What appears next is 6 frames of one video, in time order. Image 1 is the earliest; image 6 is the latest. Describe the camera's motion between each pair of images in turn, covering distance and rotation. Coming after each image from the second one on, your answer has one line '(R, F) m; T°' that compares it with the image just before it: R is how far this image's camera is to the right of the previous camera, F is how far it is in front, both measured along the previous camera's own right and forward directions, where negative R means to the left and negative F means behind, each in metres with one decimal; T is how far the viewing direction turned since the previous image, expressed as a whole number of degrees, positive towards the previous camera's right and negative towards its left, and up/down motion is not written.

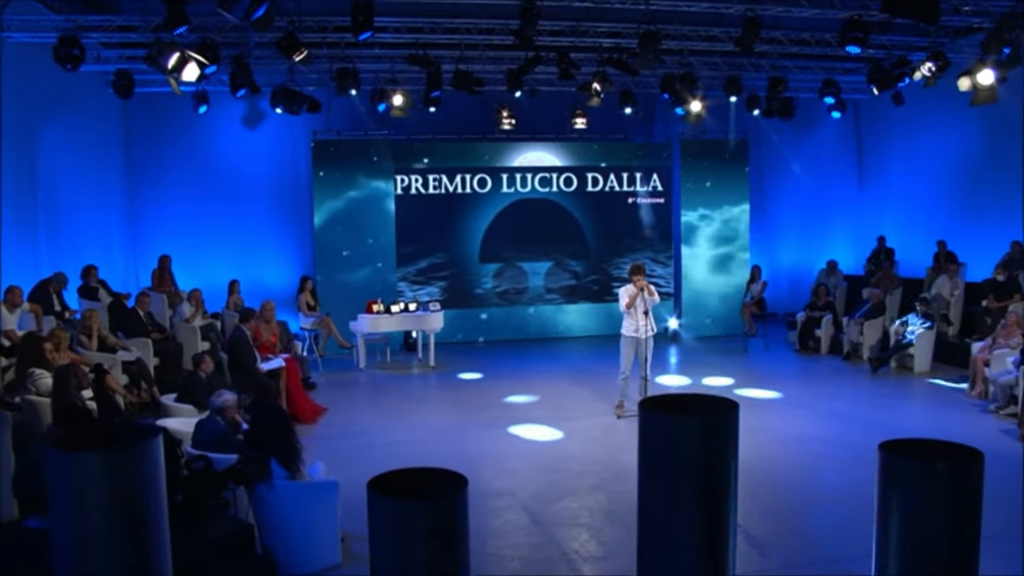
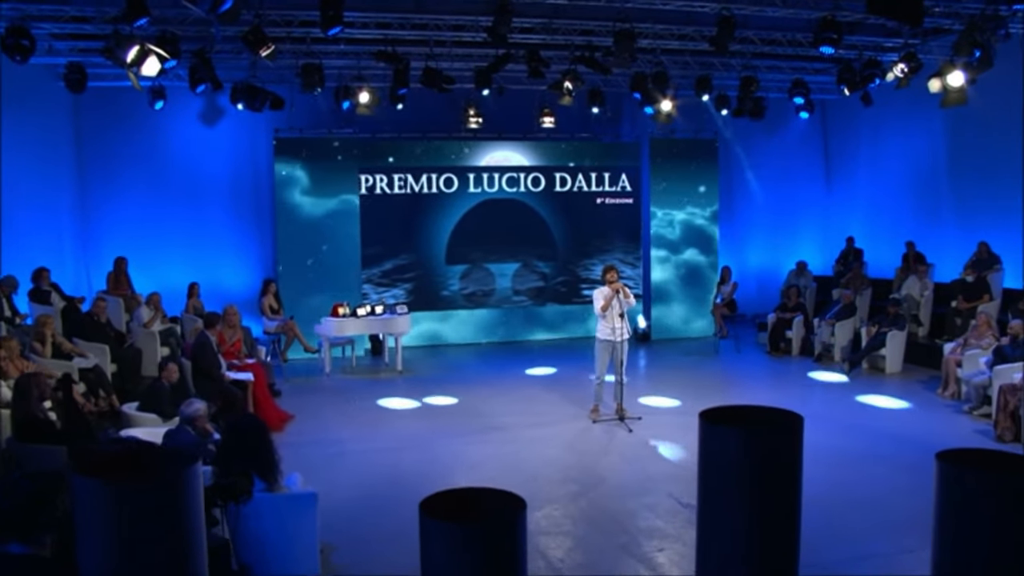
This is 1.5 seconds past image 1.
(-0.5, +0.3) m; +4°
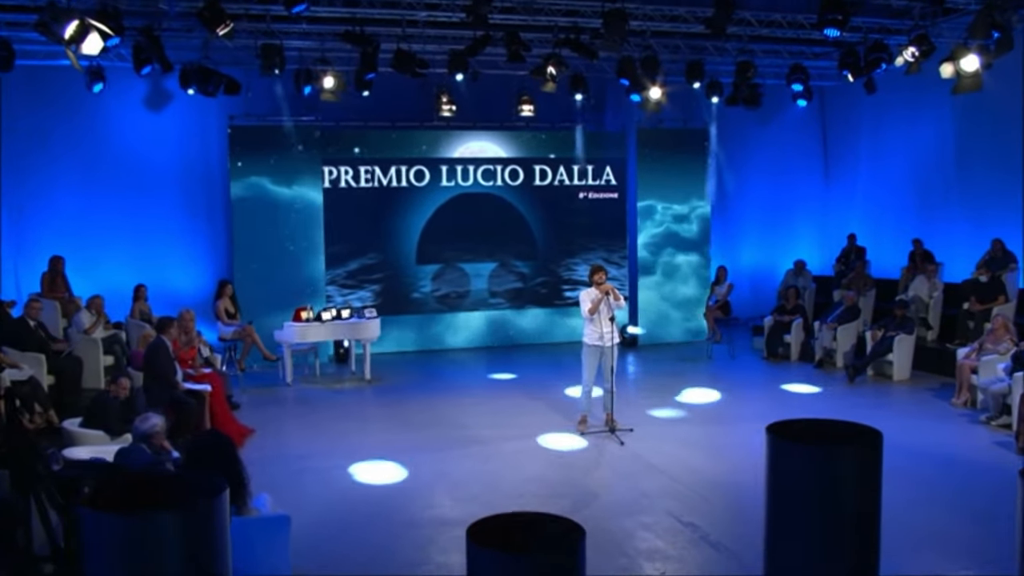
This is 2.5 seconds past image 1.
(-0.3, +1.0) m; +3°
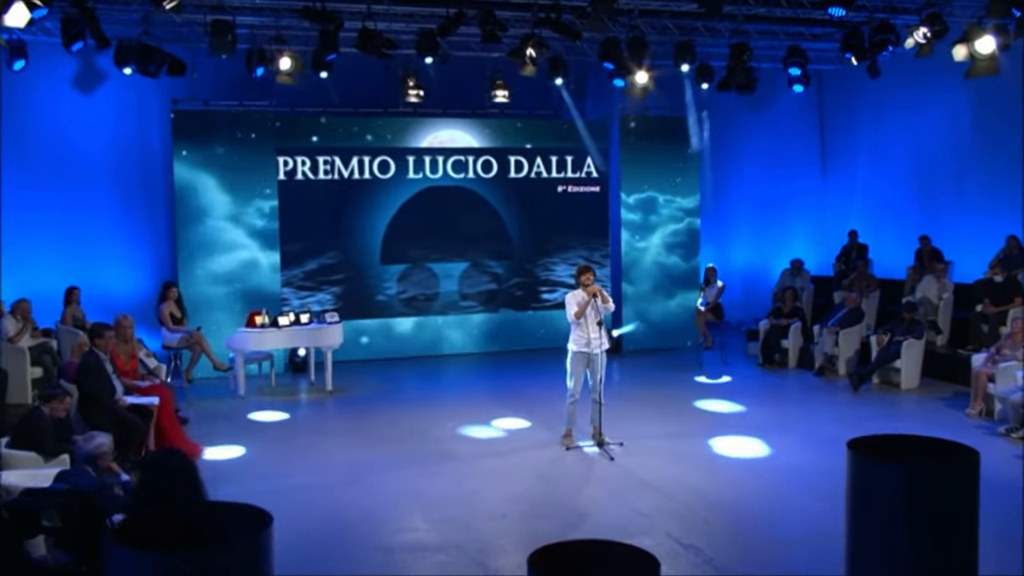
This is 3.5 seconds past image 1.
(-0.3, +1.0) m; +3°
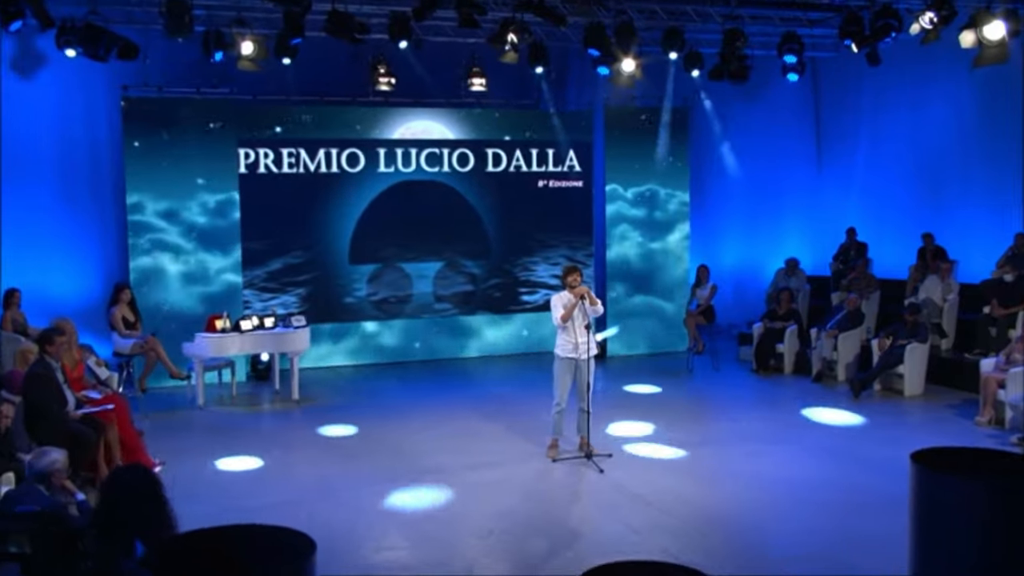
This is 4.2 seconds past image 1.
(-0.2, +0.7) m; +2°
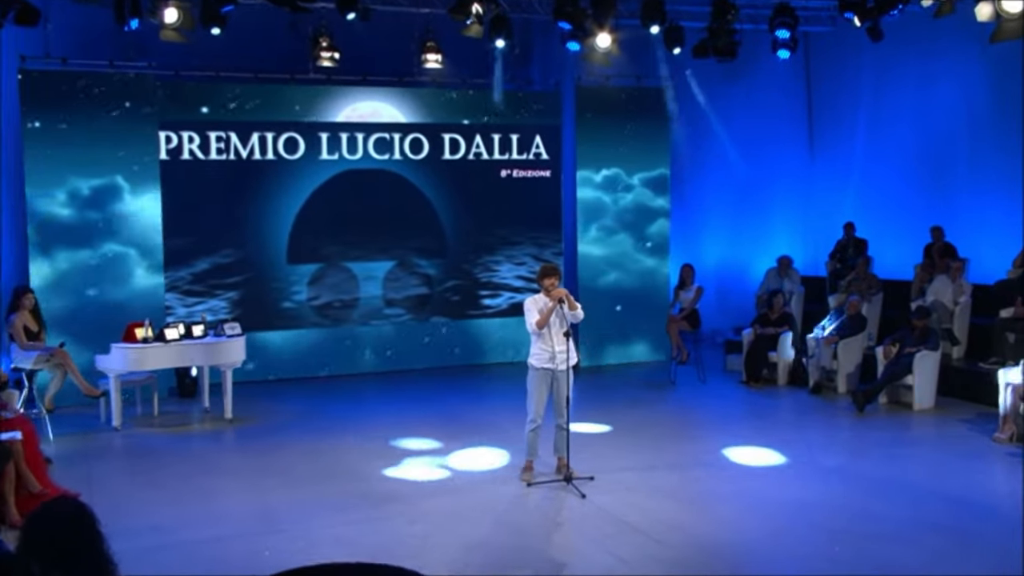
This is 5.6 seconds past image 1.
(-0.2, +1.2) m; +3°
